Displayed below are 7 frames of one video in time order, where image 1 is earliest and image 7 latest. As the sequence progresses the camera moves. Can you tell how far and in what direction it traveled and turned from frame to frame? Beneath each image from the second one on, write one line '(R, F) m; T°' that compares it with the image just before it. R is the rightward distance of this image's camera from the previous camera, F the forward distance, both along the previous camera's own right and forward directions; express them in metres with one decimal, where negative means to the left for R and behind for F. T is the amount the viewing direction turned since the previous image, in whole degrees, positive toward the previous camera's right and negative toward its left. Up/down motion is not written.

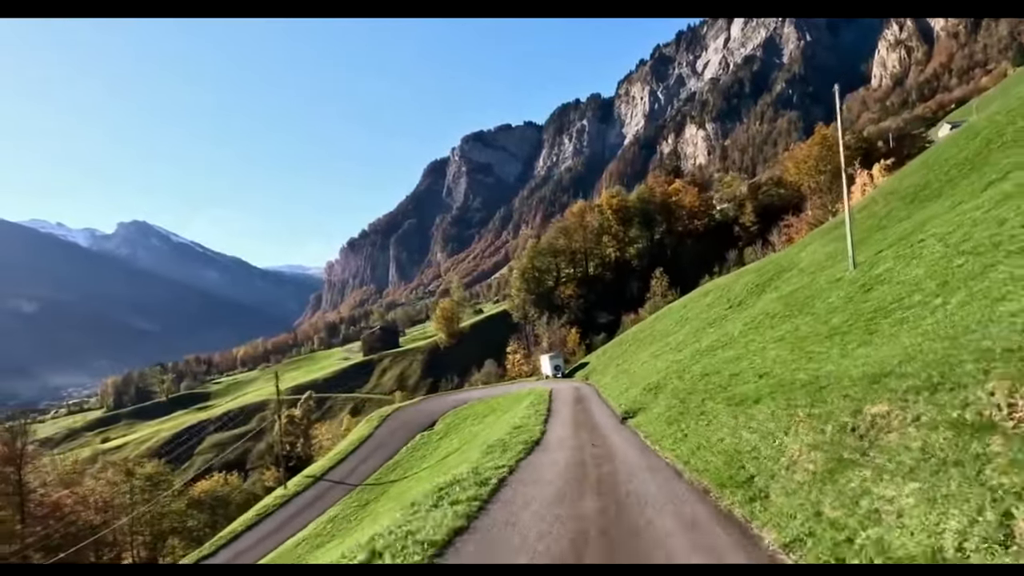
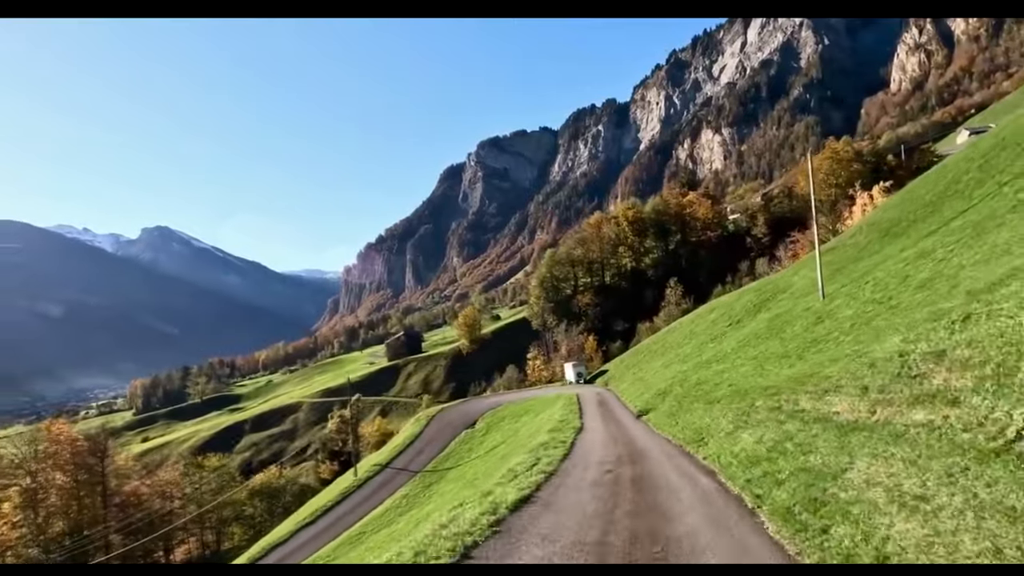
(-0.6, -3.8) m; -1°
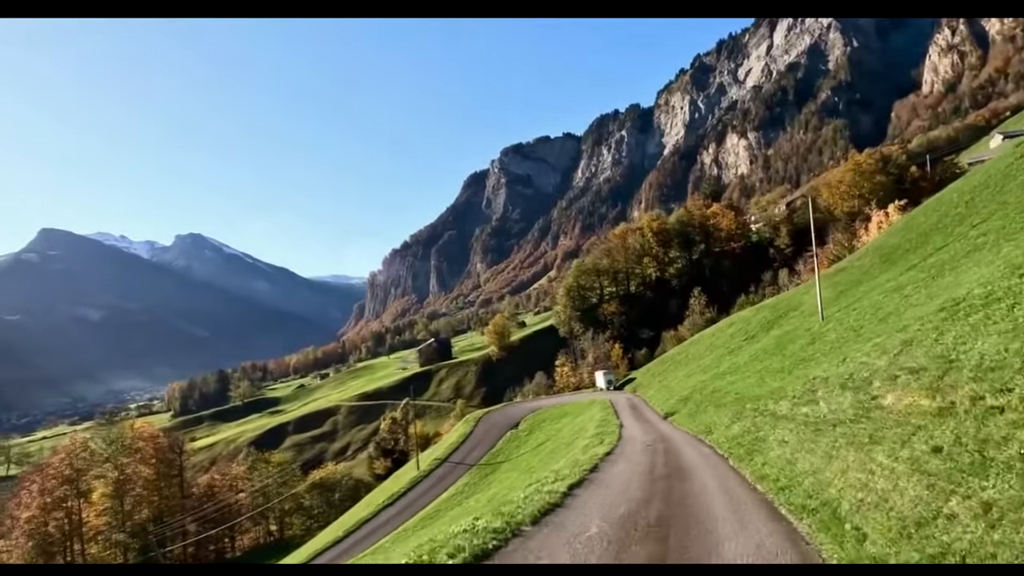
(-0.8, -3.5) m; -2°
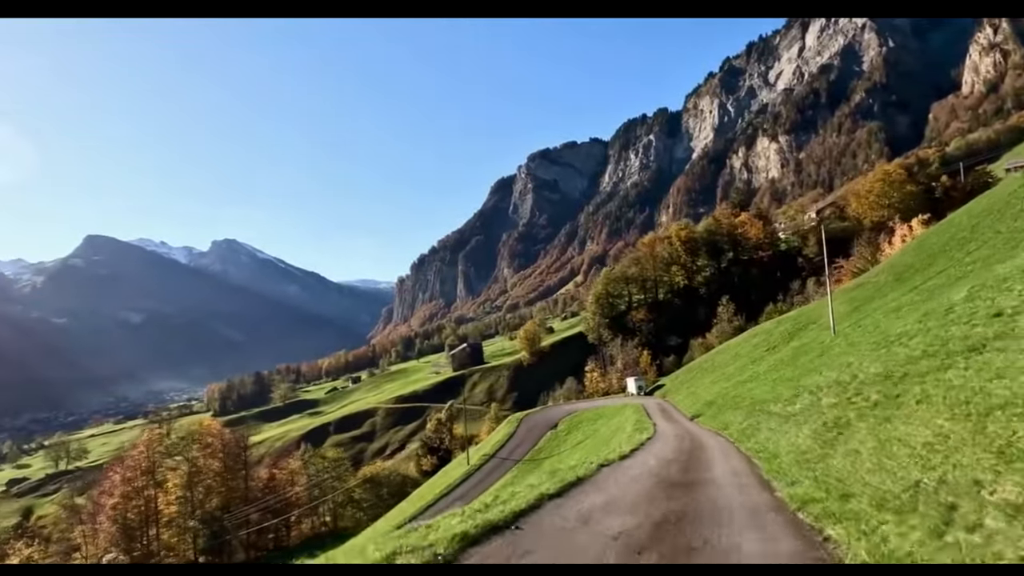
(-0.7, -3.0) m; -2°
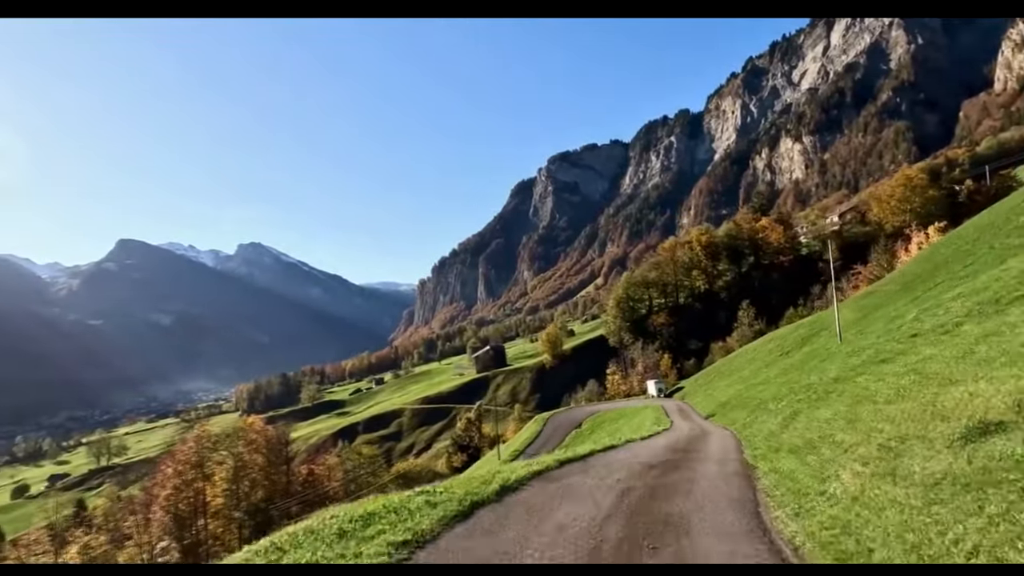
(-0.4, -2.3) m; -2°
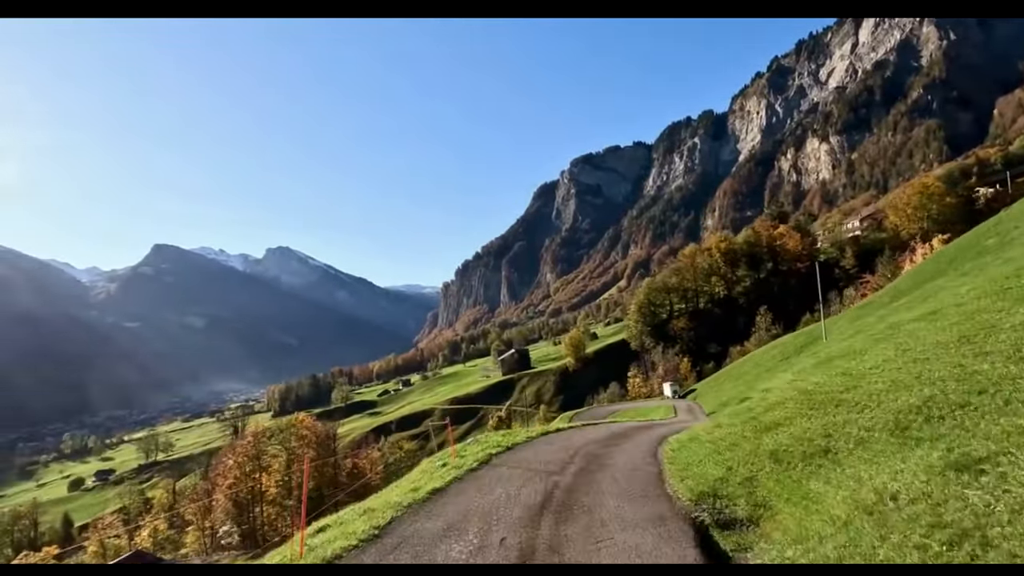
(-0.3, -4.3) m; -2°
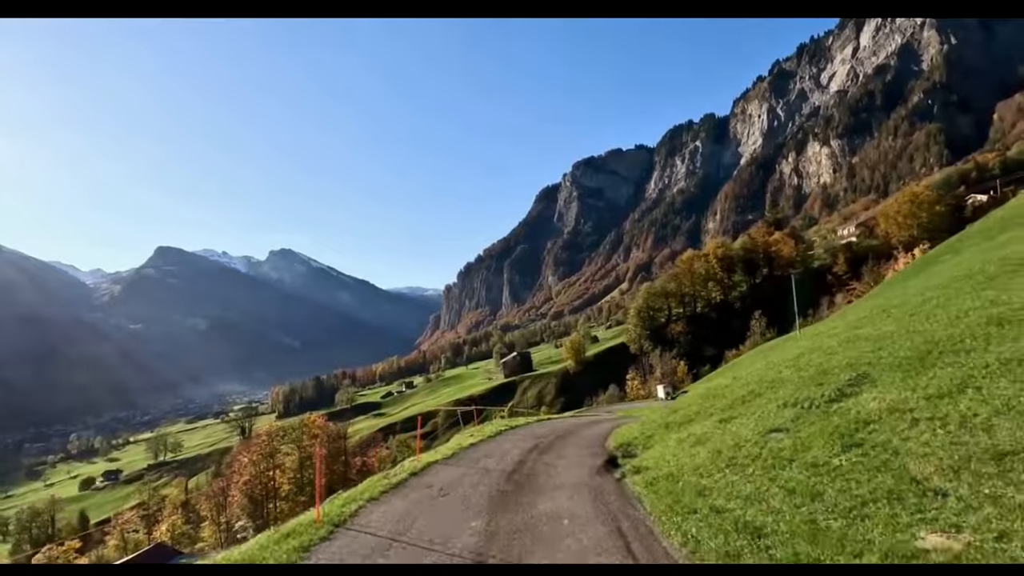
(-0.1, -2.5) m; 0°
